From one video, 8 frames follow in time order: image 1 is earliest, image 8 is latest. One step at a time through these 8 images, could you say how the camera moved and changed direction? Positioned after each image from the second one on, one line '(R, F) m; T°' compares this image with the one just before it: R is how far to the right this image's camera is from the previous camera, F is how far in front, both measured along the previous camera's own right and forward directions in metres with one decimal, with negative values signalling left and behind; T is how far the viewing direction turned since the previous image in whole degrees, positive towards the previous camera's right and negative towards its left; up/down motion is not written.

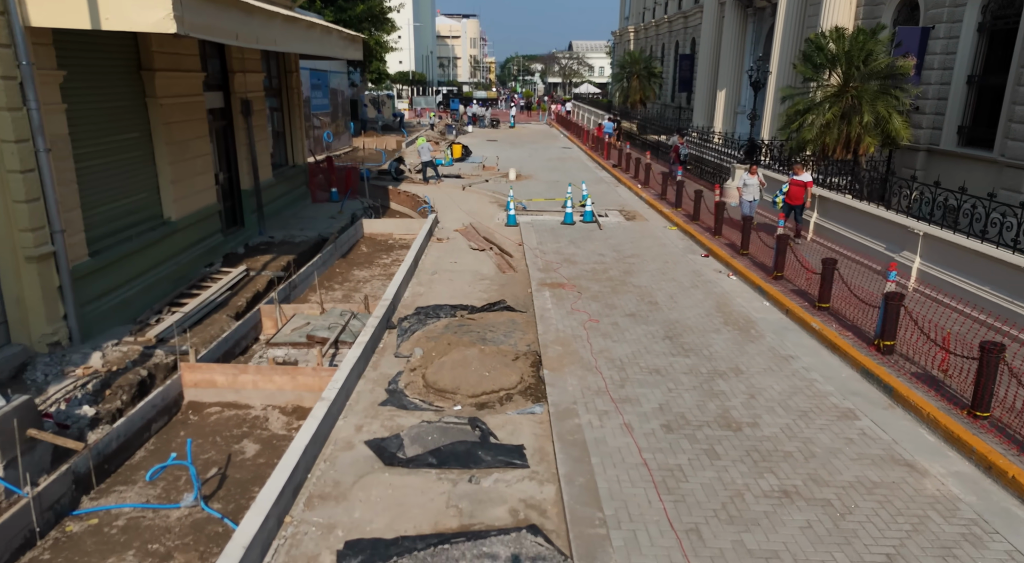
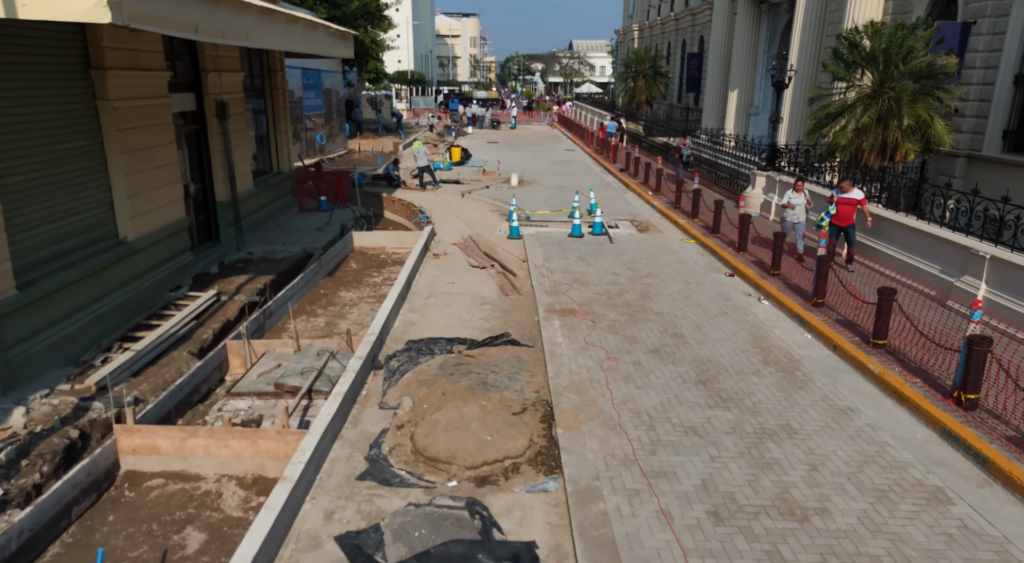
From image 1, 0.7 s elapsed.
(-0.1, +1.3) m; 0°
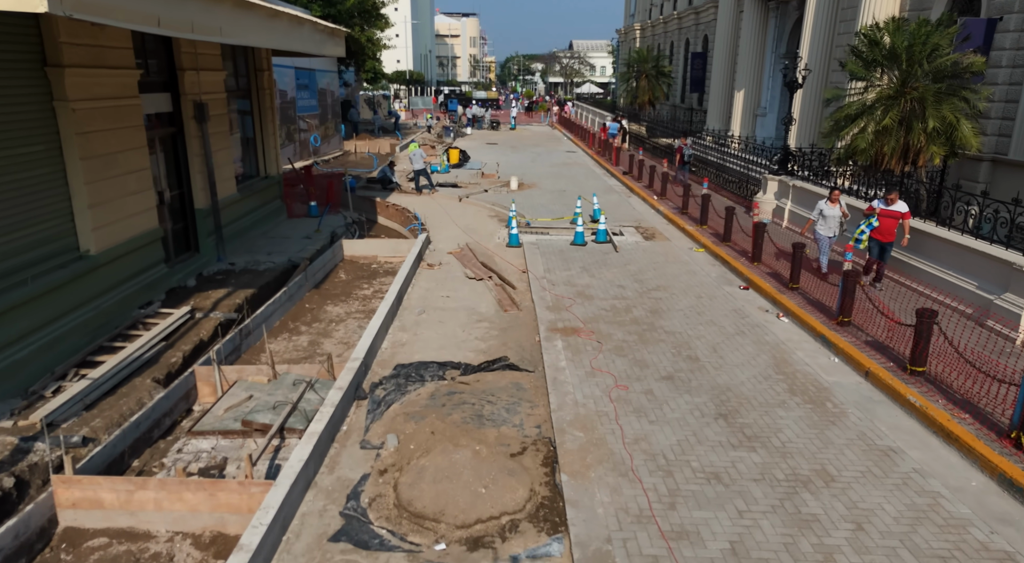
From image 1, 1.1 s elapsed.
(0.0, +0.8) m; 0°
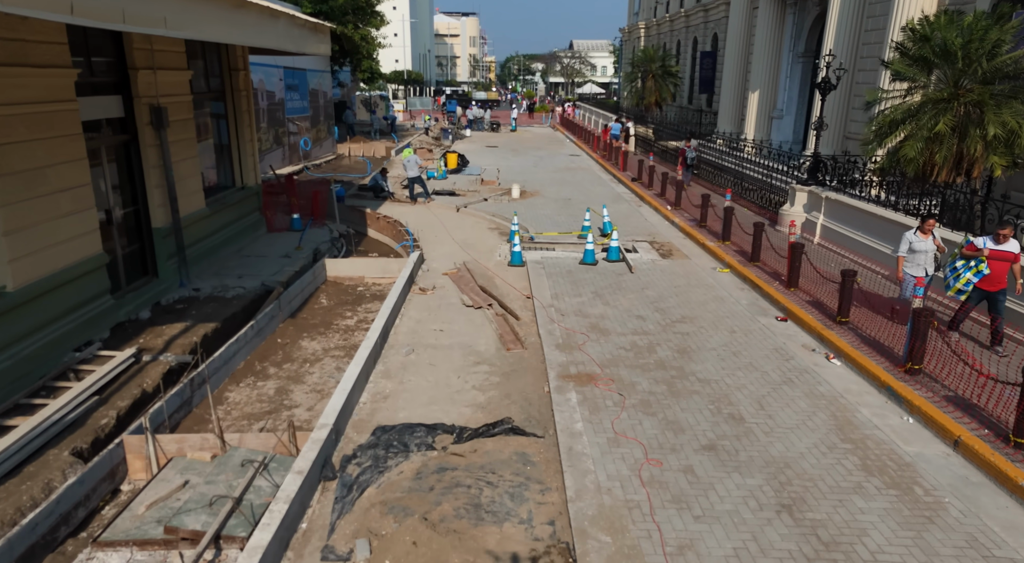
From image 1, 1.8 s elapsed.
(0.0, +1.4) m; 0°
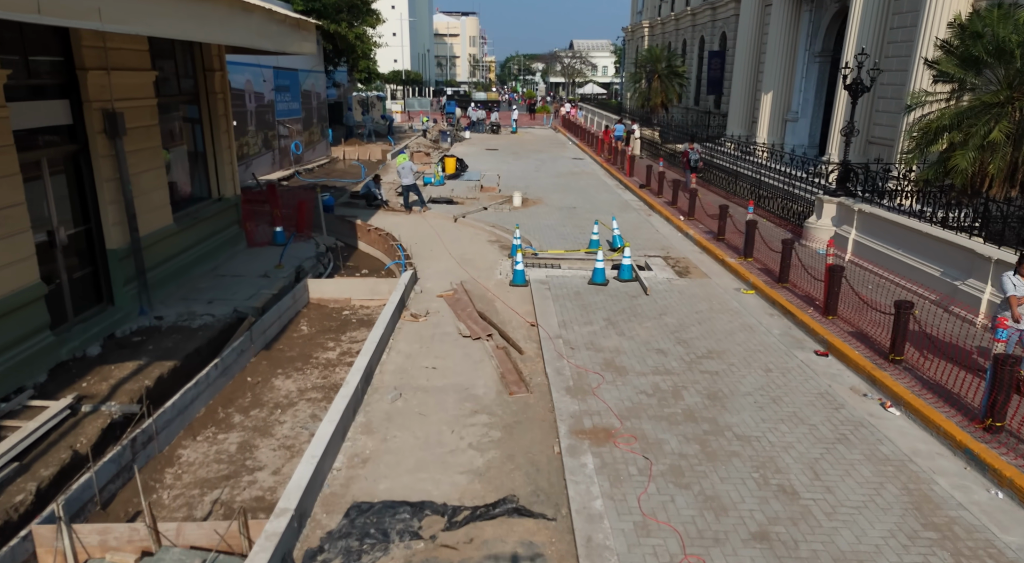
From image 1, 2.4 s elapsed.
(0.0, +1.2) m; 0°
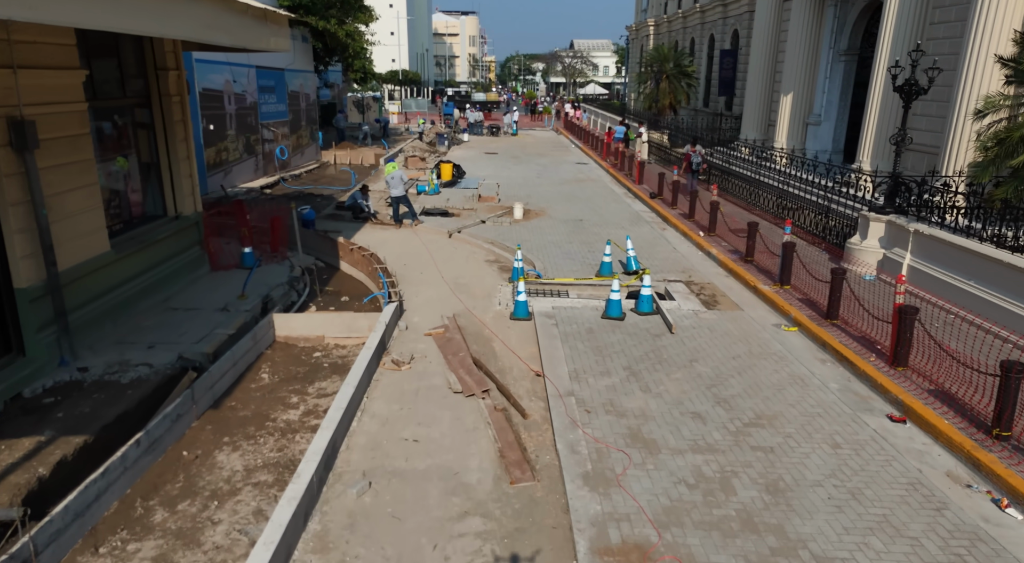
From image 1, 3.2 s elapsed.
(0.0, +1.6) m; 0°
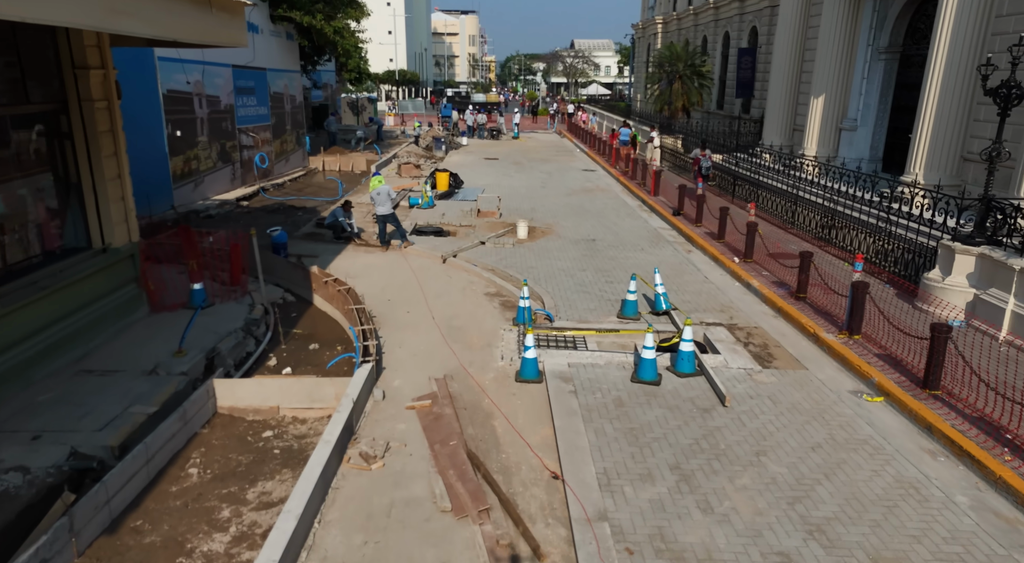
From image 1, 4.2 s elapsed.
(-0.1, +2.1) m; 0°
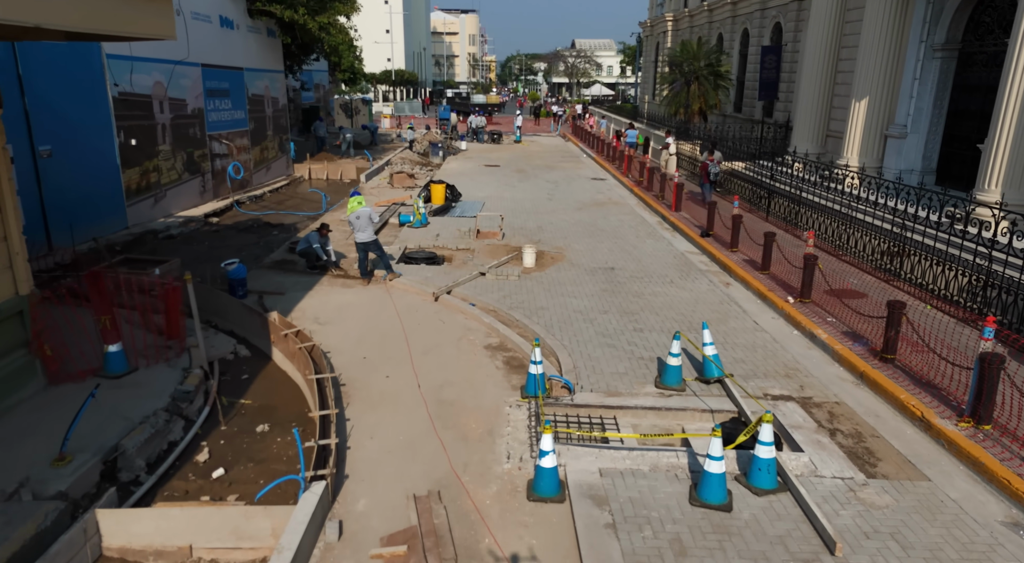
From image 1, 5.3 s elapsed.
(-0.1, +2.2) m; 0°
